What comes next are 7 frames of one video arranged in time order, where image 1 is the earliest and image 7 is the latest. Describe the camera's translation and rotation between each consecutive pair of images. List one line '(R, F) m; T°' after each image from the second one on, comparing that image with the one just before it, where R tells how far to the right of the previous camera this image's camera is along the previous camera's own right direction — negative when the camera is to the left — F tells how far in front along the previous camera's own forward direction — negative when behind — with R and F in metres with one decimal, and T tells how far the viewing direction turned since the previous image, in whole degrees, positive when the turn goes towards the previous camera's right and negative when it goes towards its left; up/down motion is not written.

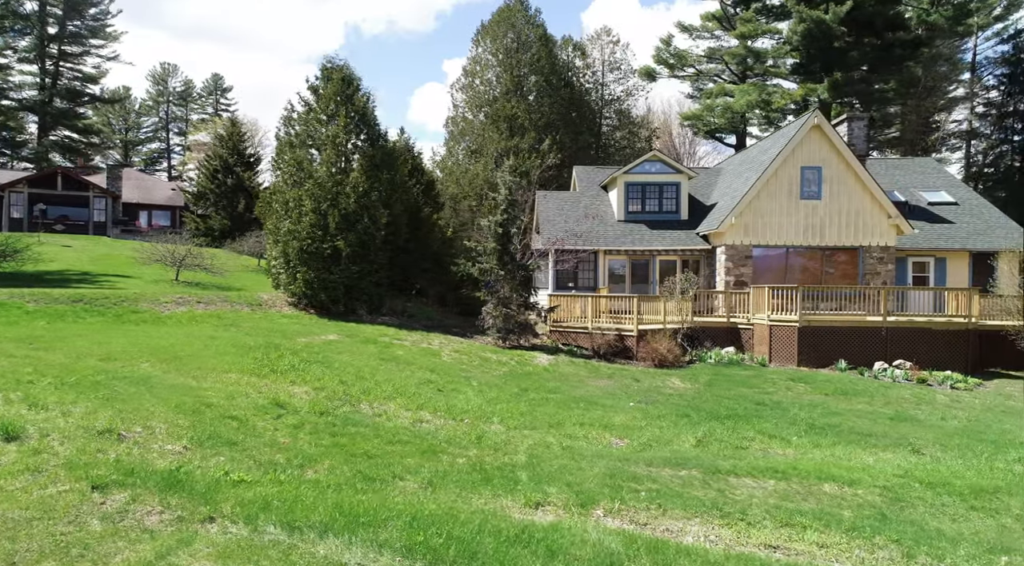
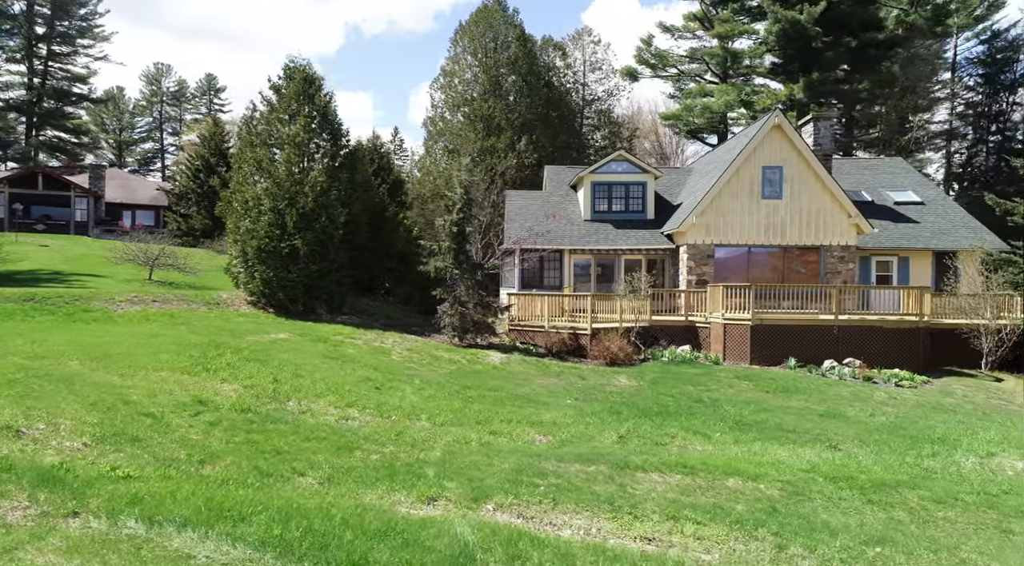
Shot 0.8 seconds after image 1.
(+1.0, -0.1) m; +1°
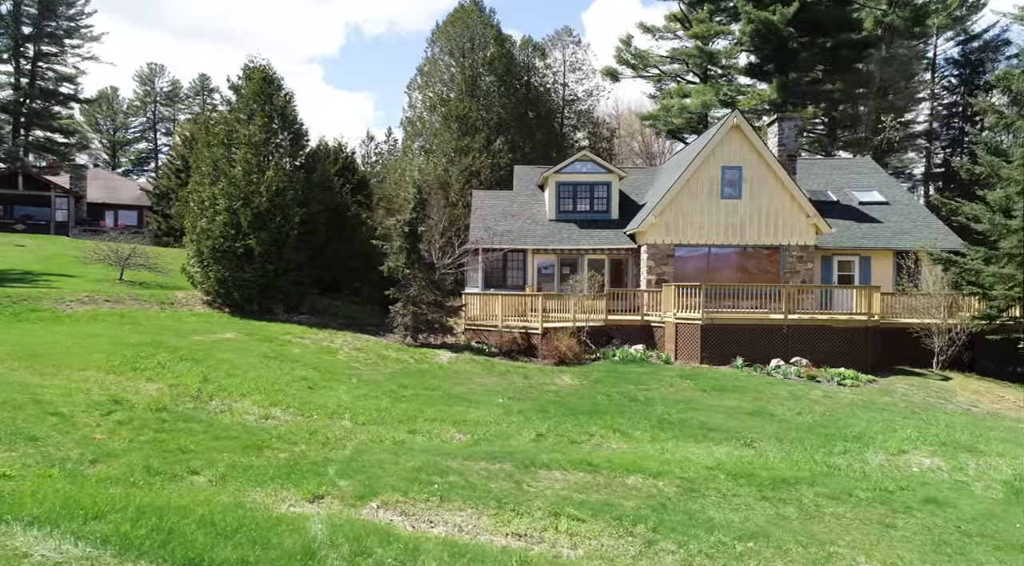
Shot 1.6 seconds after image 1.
(+1.1, -0.1) m; +1°
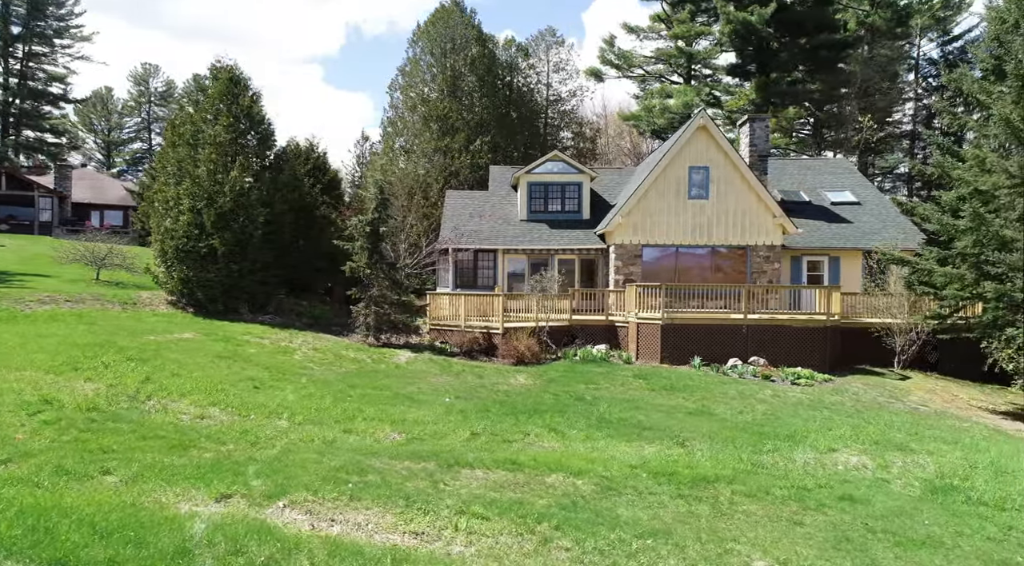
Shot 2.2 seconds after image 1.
(+0.9, -0.1) m; +1°
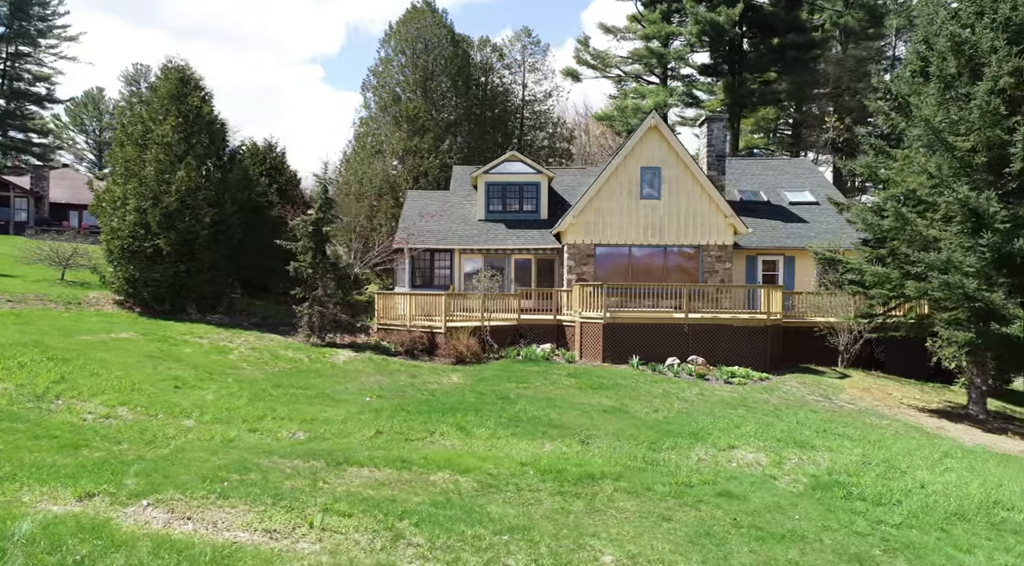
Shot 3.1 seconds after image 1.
(+1.3, -0.1) m; +1°
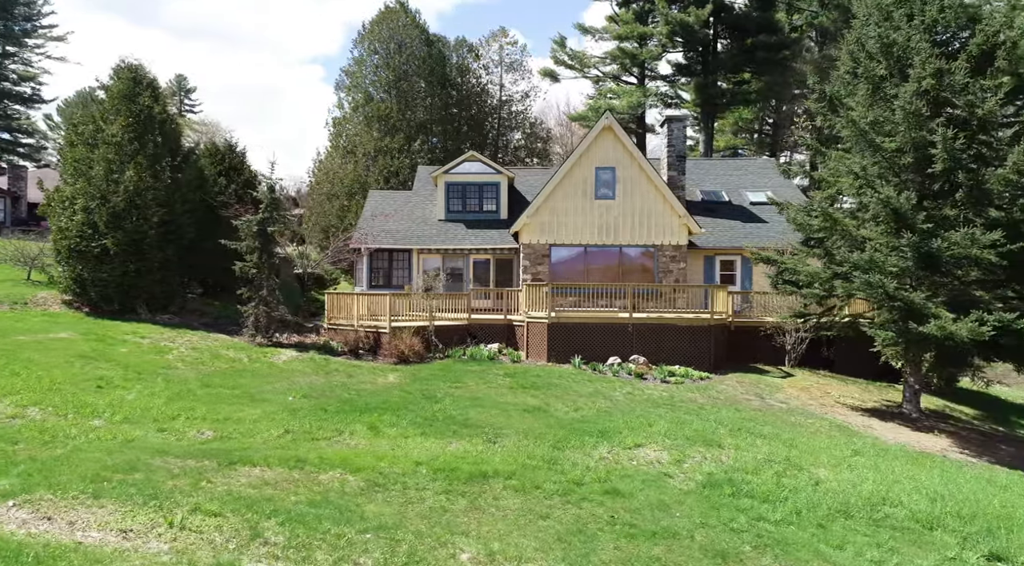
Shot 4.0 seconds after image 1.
(+1.2, 0.0) m; +1°
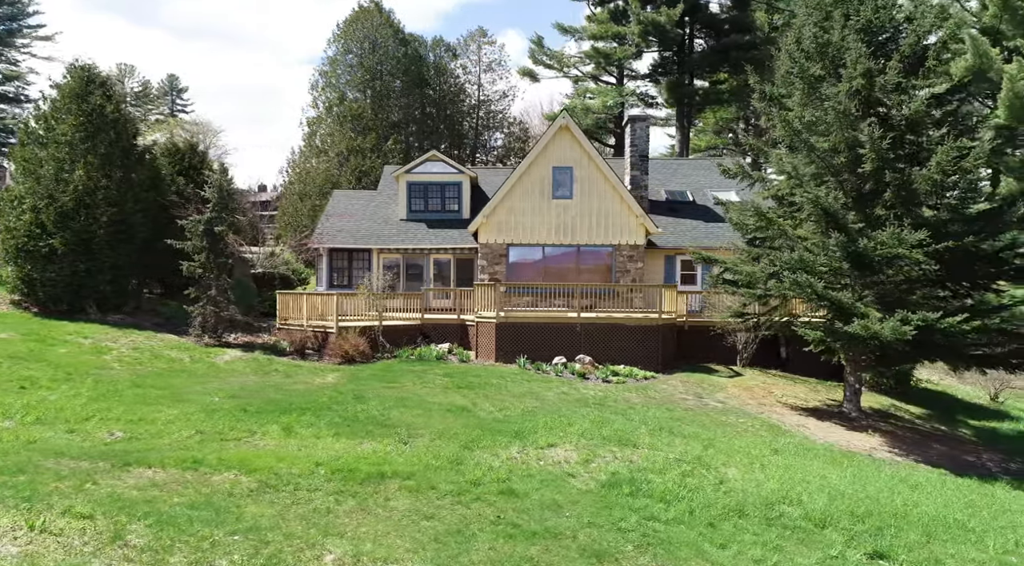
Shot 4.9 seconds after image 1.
(+1.2, 0.0) m; +1°
